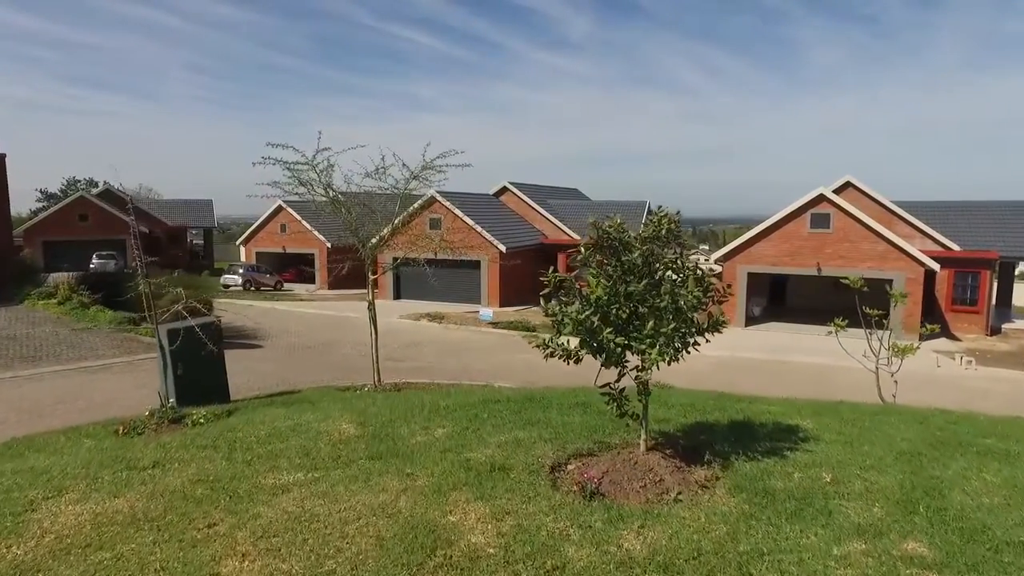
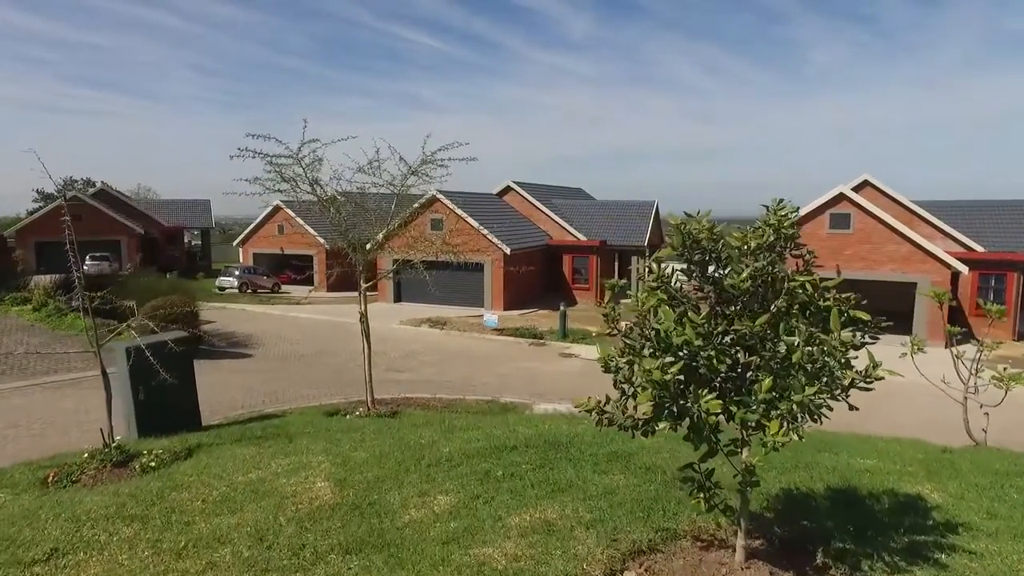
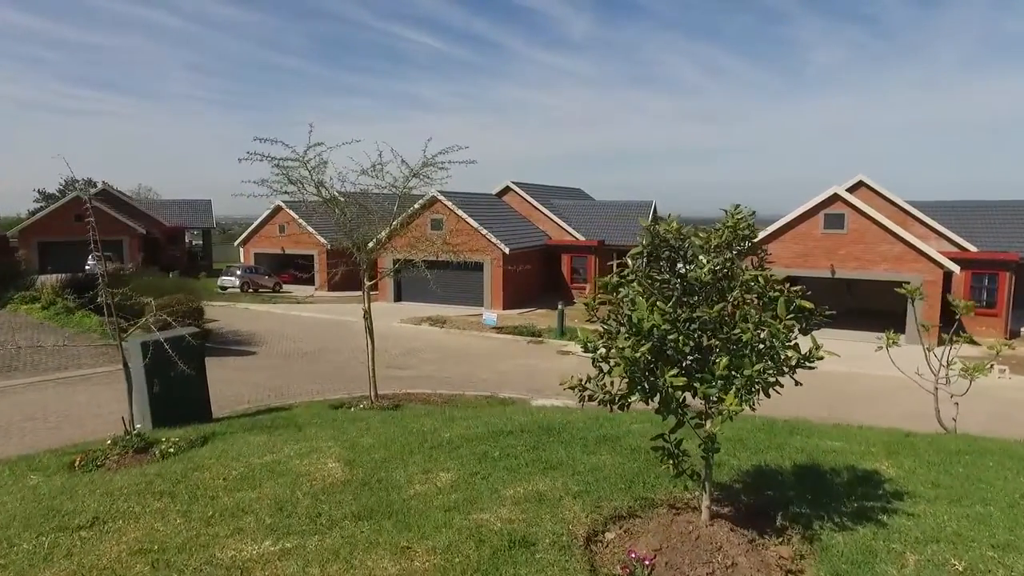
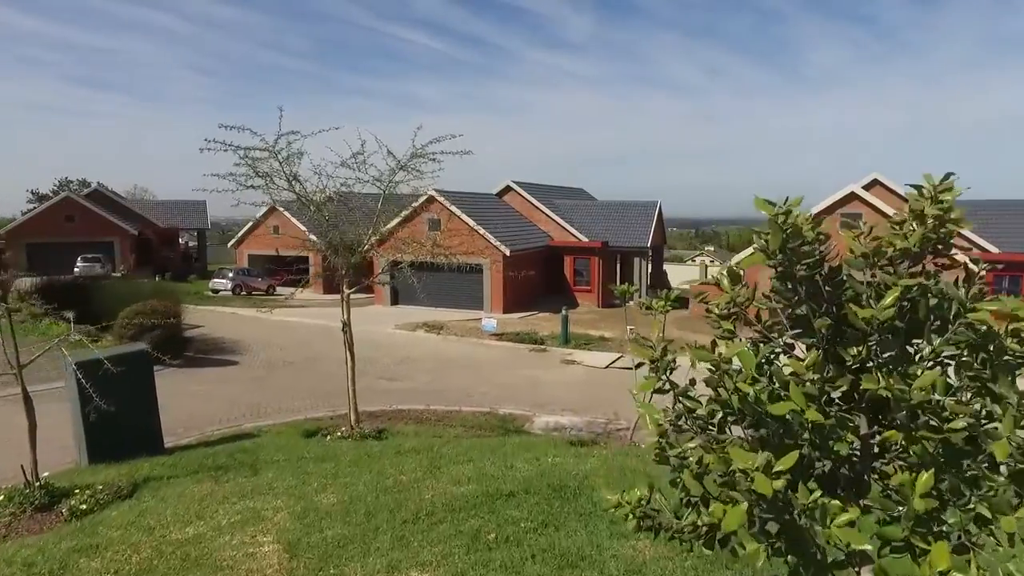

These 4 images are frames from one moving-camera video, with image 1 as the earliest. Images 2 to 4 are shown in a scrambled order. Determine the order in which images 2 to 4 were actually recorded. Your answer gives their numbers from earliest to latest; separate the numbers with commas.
3, 2, 4
